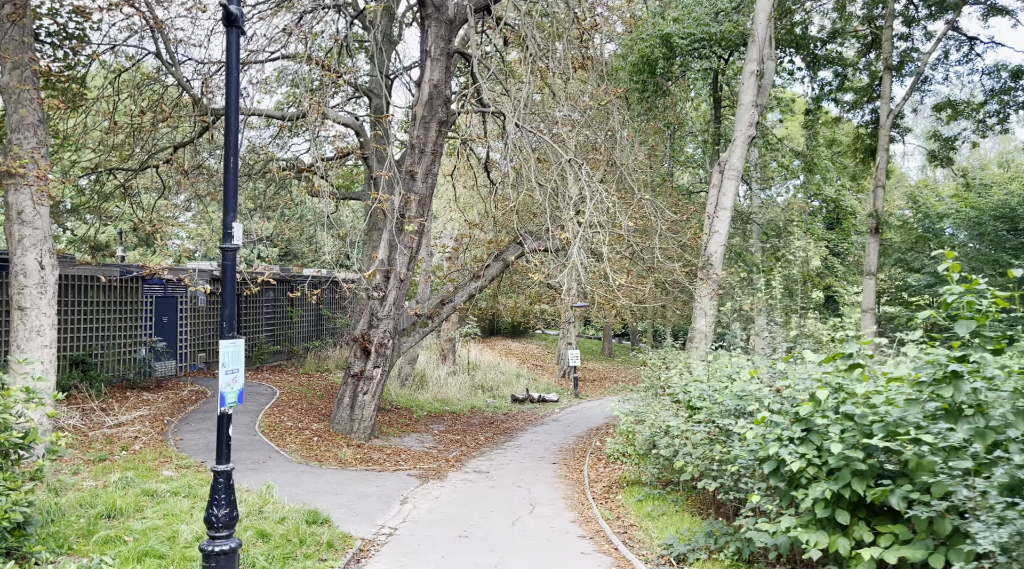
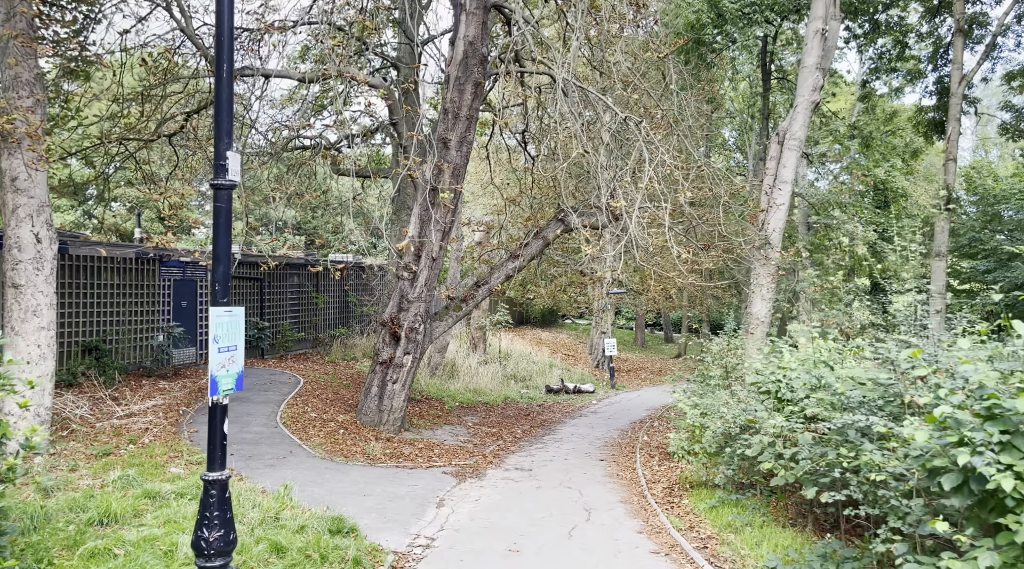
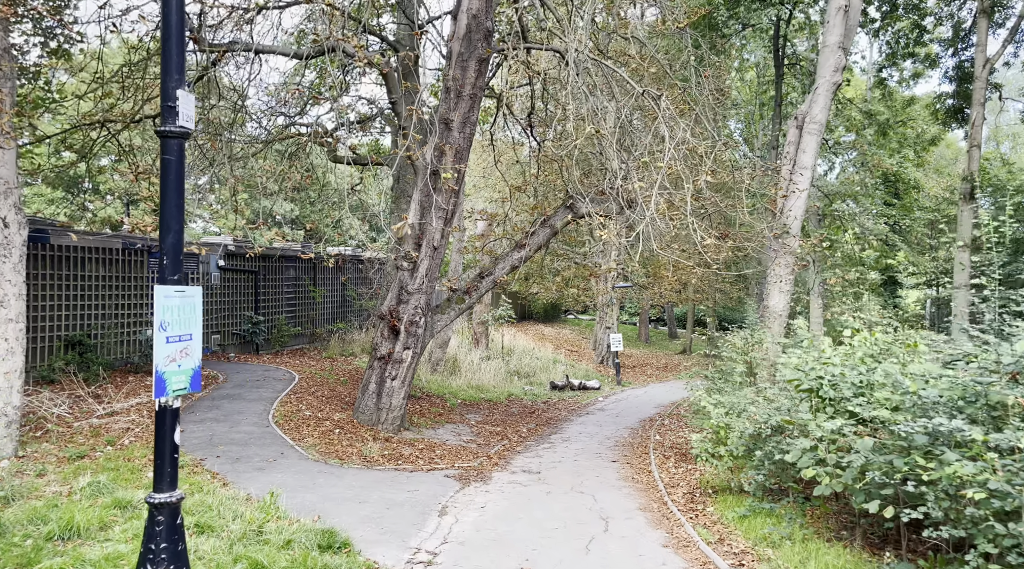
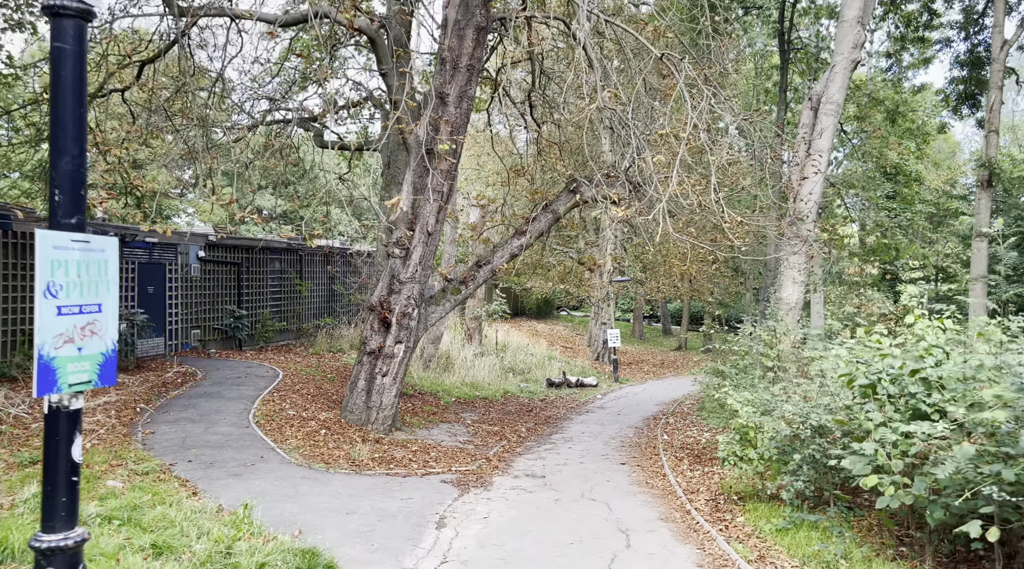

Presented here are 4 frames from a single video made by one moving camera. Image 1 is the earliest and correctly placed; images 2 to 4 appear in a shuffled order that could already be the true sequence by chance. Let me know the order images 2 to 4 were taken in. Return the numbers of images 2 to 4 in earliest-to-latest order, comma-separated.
2, 3, 4
